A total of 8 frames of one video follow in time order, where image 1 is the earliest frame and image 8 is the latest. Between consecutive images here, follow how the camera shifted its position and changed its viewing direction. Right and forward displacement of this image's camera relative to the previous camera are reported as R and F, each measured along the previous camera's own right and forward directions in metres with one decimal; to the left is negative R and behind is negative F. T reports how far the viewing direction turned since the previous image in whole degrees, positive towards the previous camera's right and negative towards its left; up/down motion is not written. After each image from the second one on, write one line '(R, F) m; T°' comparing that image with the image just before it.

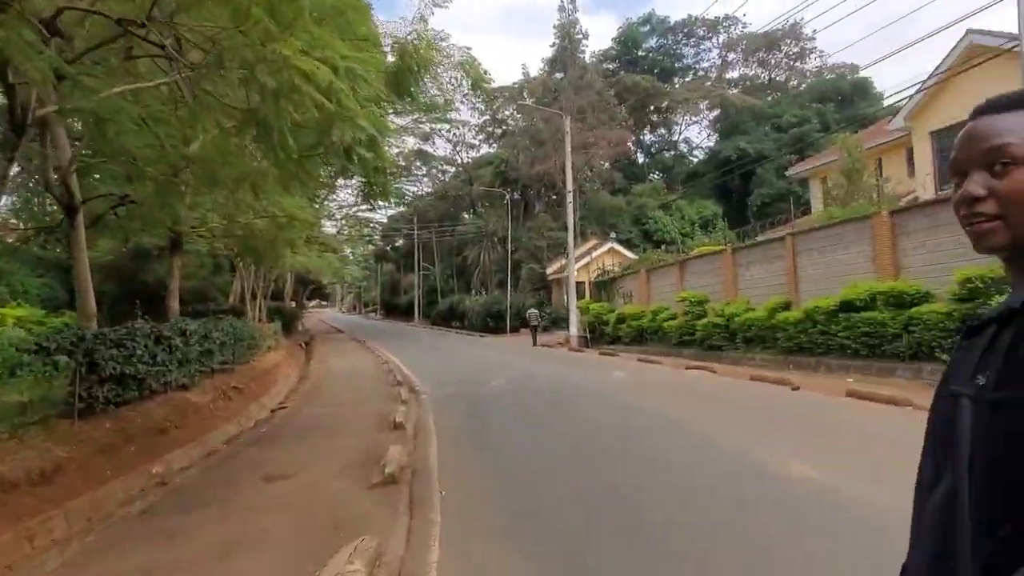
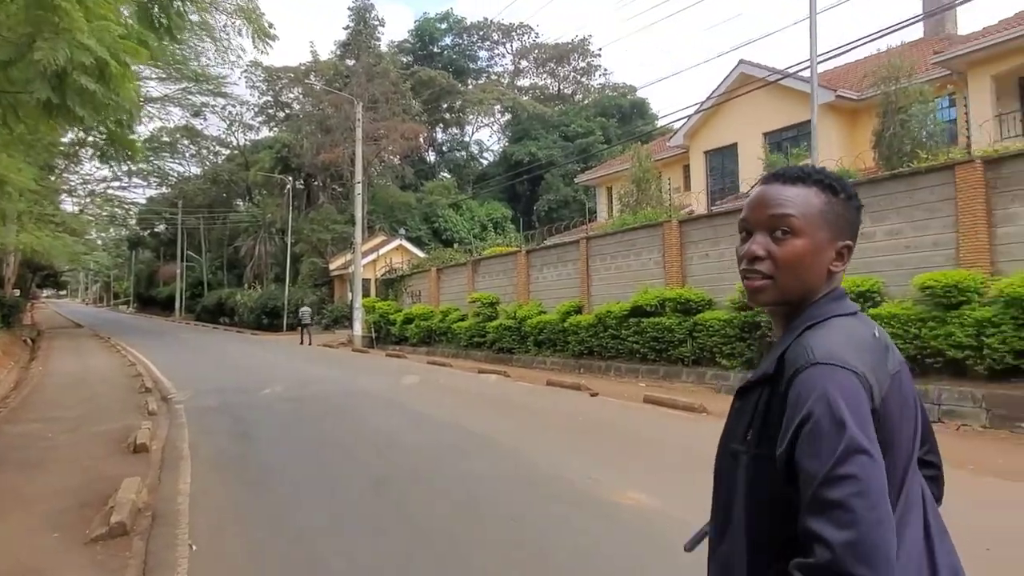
(-0.1, +1.5) m; +17°
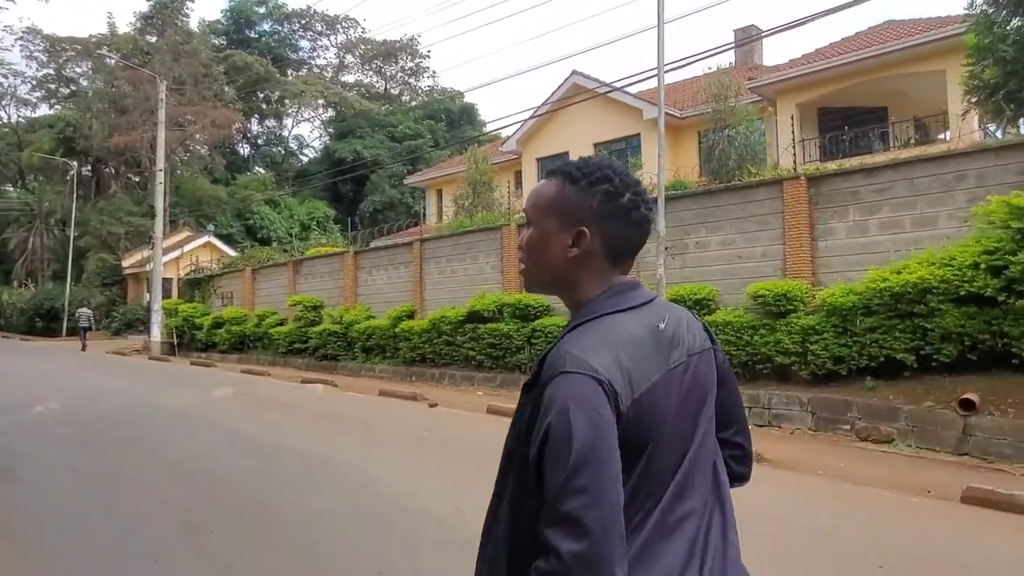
(-0.3, +0.9) m; +14°
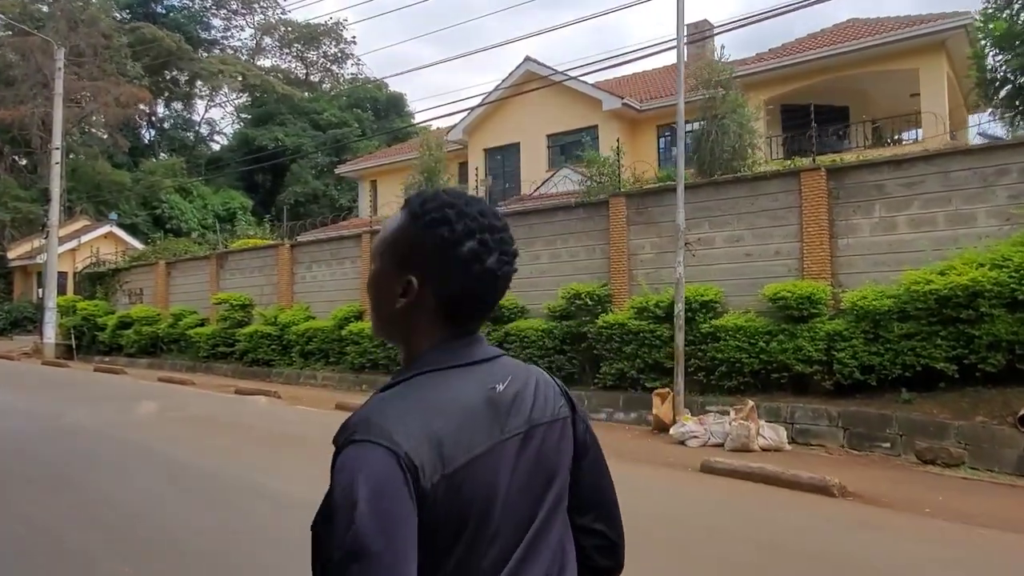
(-1.2, +1.7) m; +7°
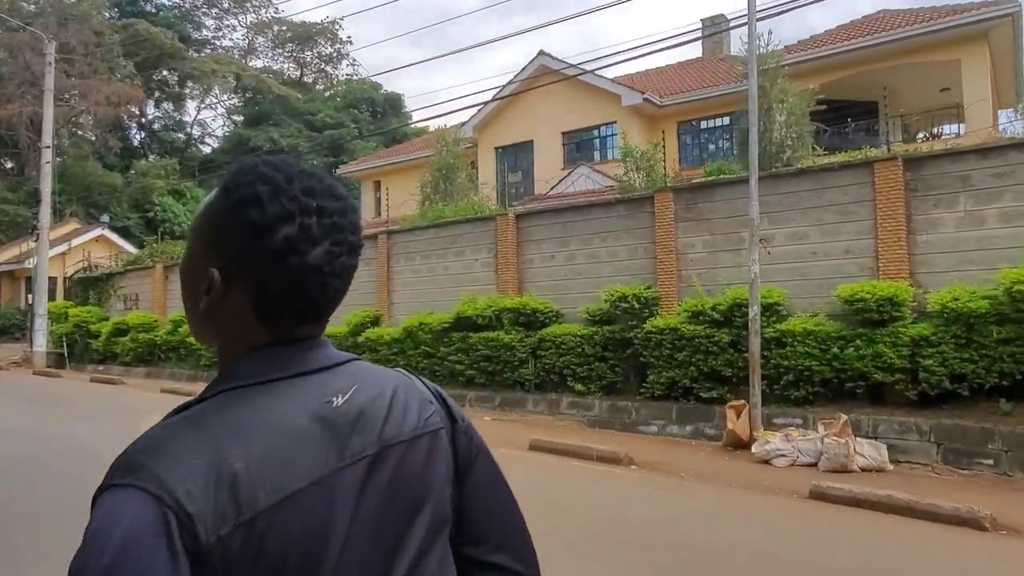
(-0.9, +1.0) m; +1°
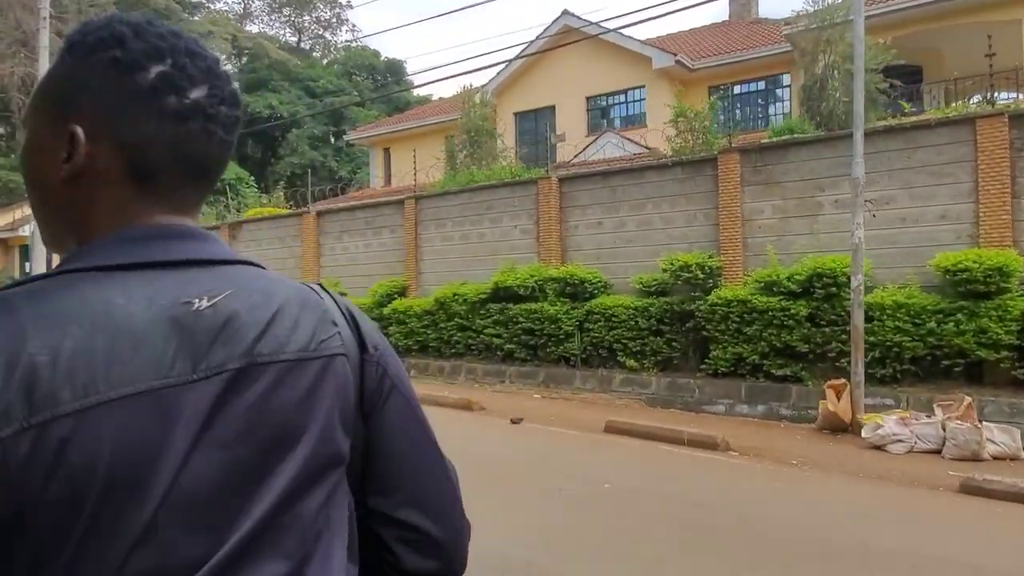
(-1.0, +1.0) m; +1°
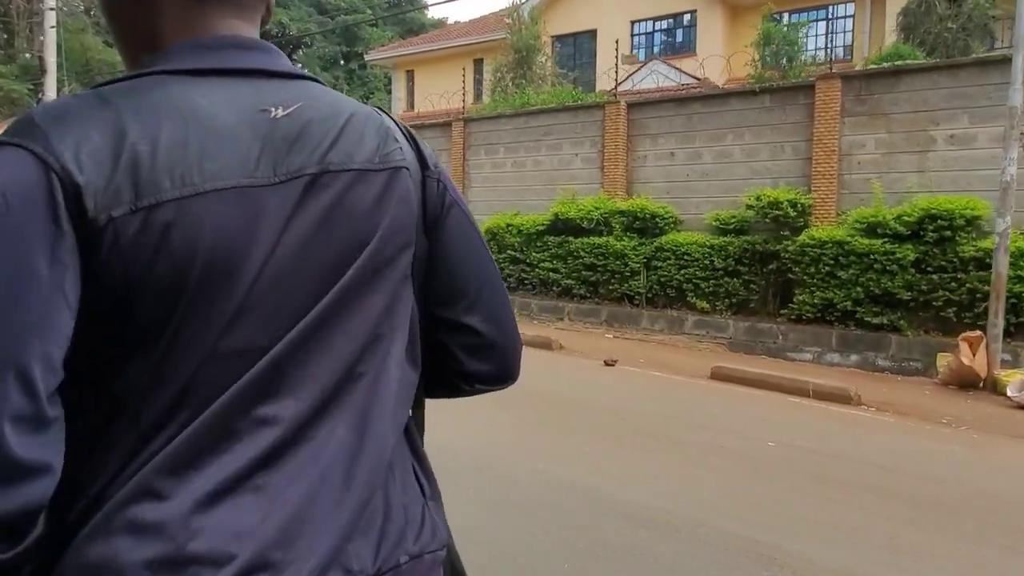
(-1.1, +0.8) m; +1°
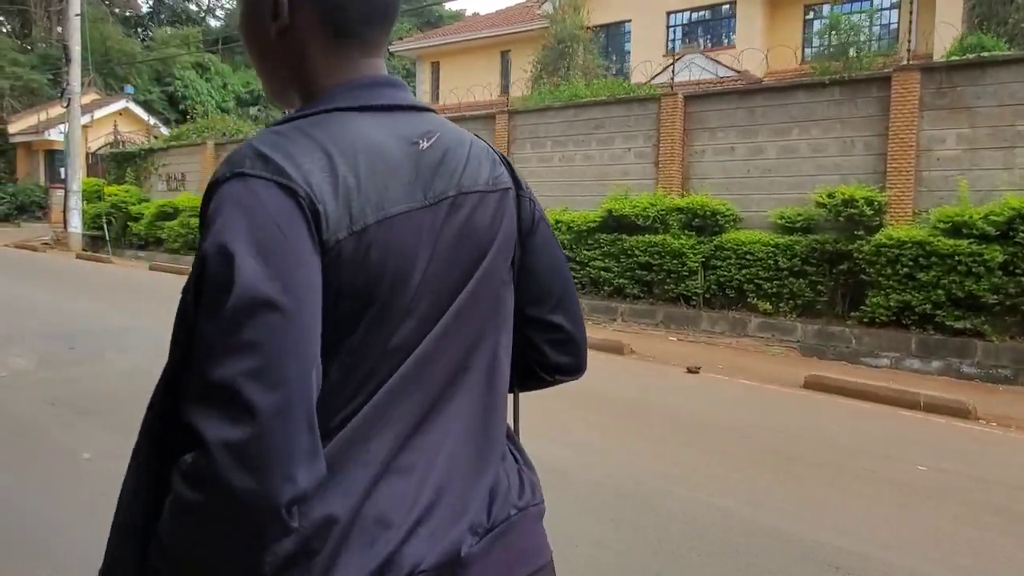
(-0.8, +0.4) m; 0°
